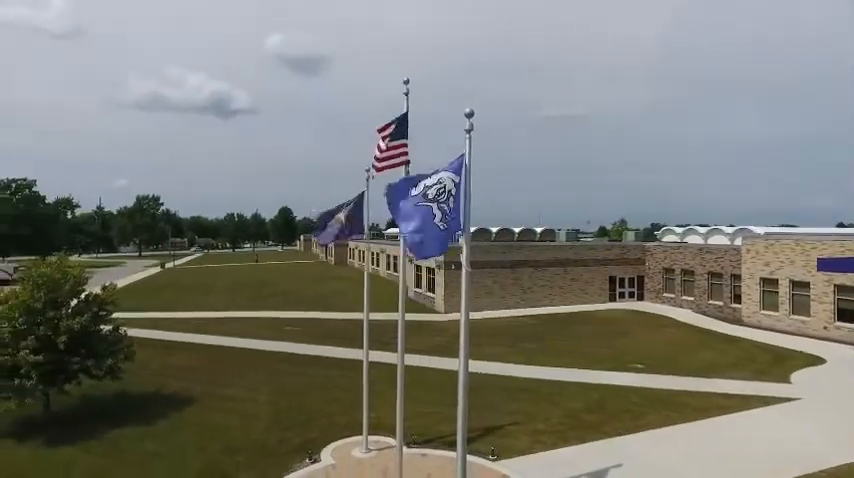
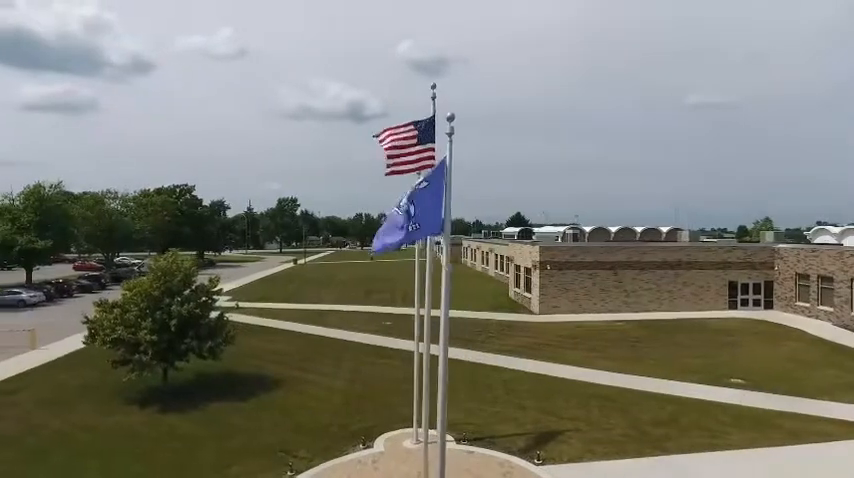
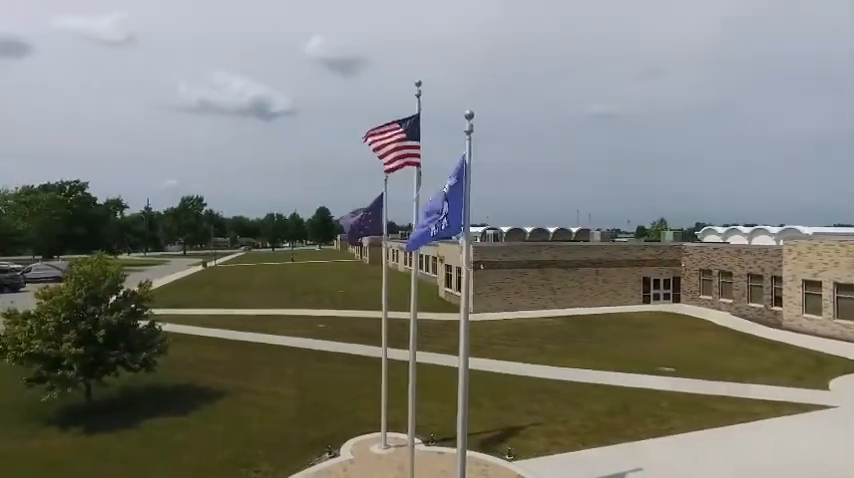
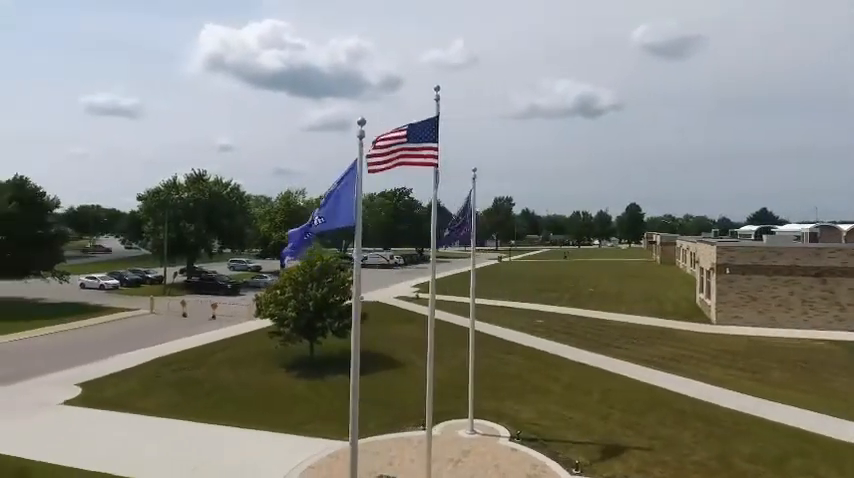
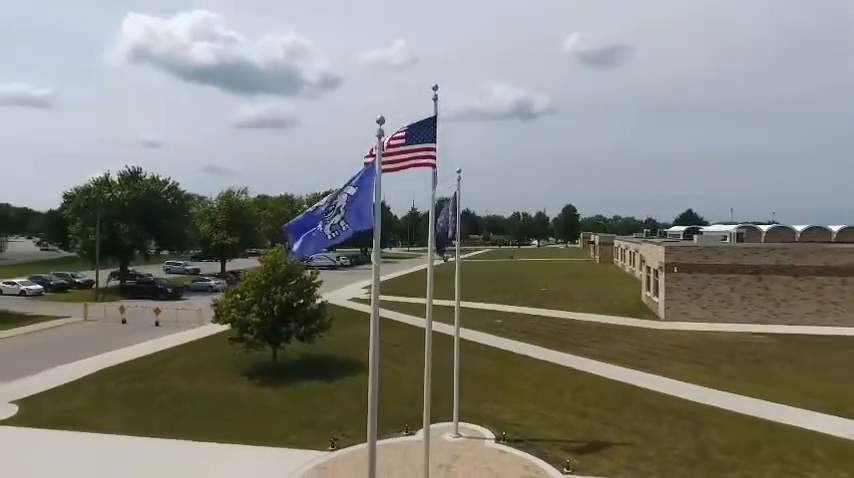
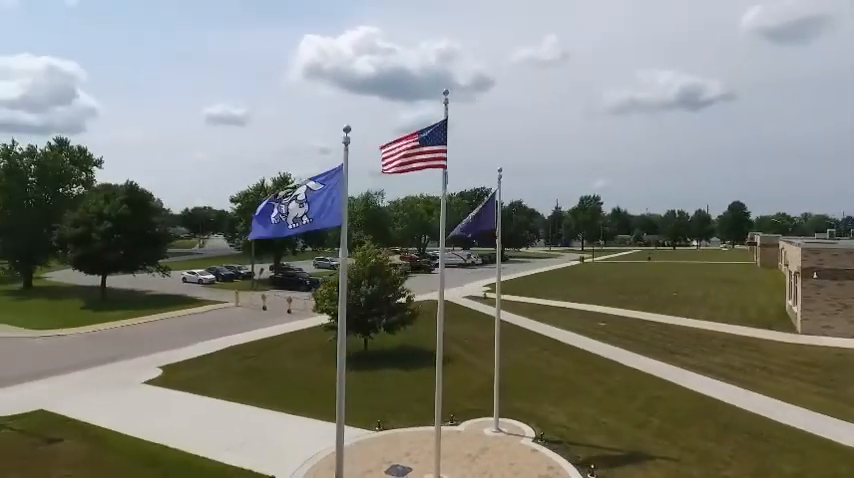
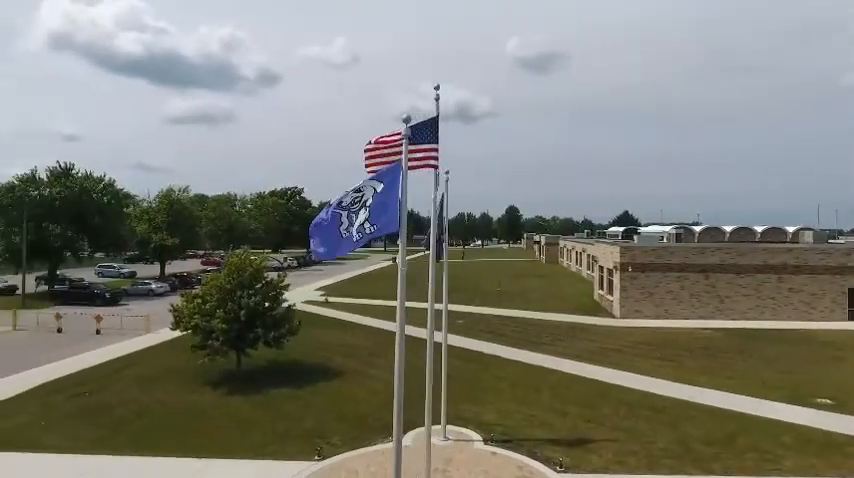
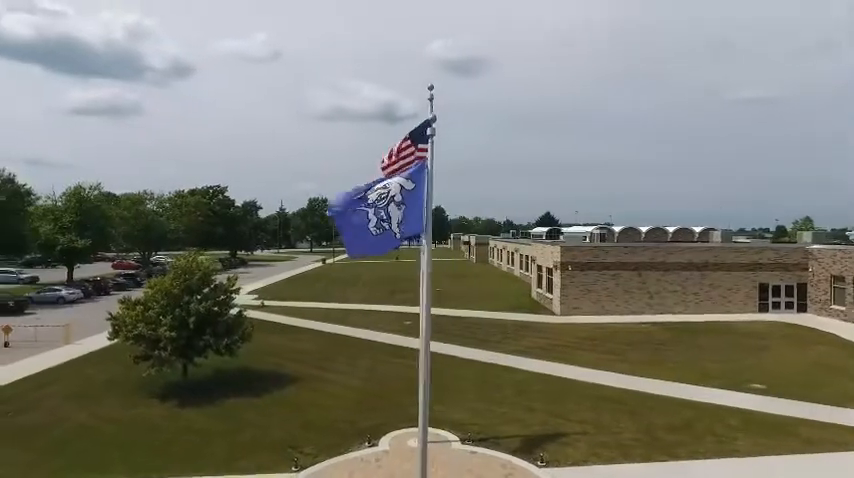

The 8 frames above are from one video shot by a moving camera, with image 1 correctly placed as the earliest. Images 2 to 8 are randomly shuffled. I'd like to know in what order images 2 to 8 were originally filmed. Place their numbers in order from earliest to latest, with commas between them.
3, 2, 8, 7, 5, 4, 6
